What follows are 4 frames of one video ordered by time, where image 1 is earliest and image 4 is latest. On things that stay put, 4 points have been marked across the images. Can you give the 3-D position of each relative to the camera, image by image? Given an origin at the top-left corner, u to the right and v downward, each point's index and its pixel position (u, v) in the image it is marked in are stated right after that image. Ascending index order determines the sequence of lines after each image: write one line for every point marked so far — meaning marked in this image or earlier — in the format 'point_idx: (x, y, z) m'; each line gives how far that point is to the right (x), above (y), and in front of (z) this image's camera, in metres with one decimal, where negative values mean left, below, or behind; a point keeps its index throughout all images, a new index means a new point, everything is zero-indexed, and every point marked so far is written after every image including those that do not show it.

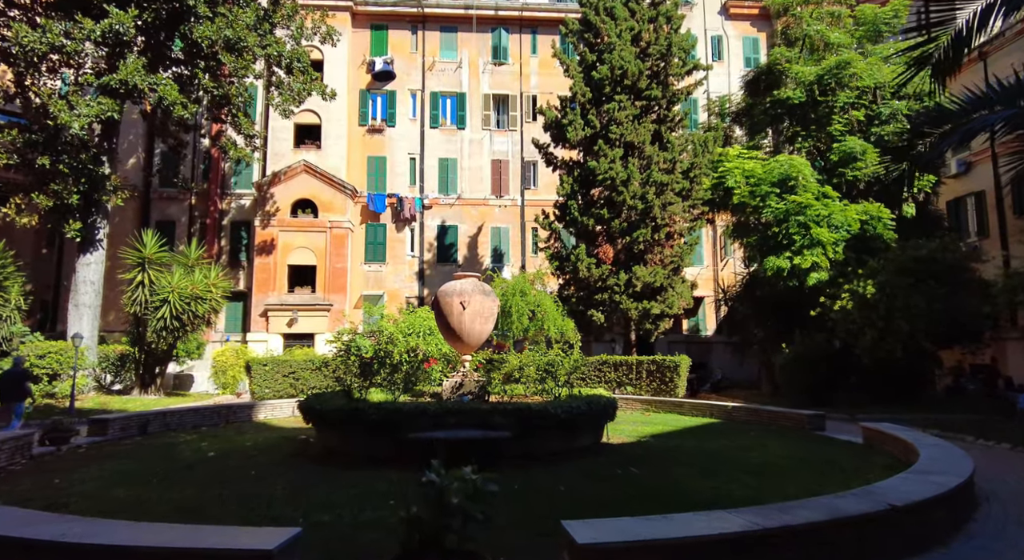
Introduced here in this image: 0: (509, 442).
0: (0.0, -2.2, +8.9) m
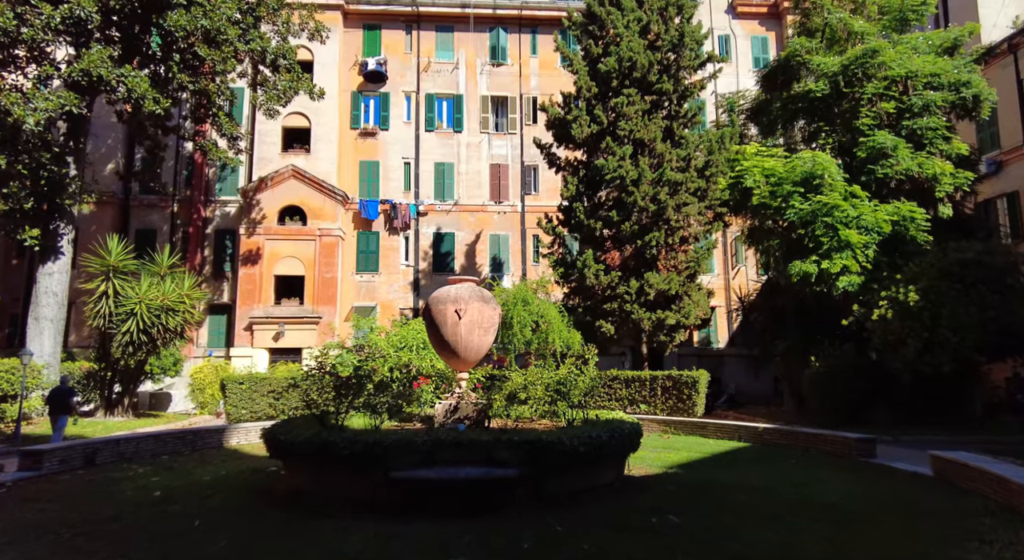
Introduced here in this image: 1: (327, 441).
0: (0.0, -2.2, +7.3) m
1: (-2.0, -1.8, +7.5) m
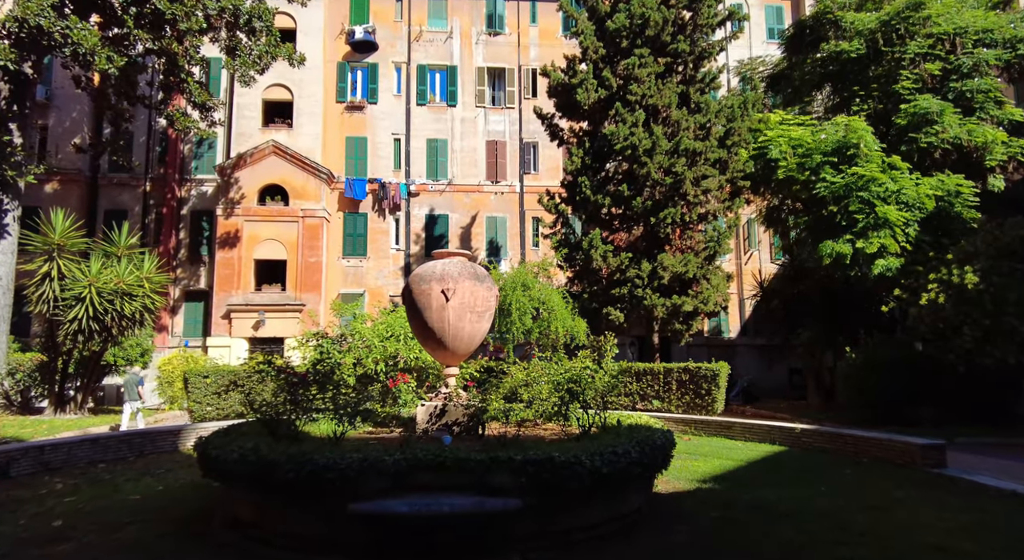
0: (0.0, -1.9, +5.5) m
1: (-2.0, -1.5, +5.6) m
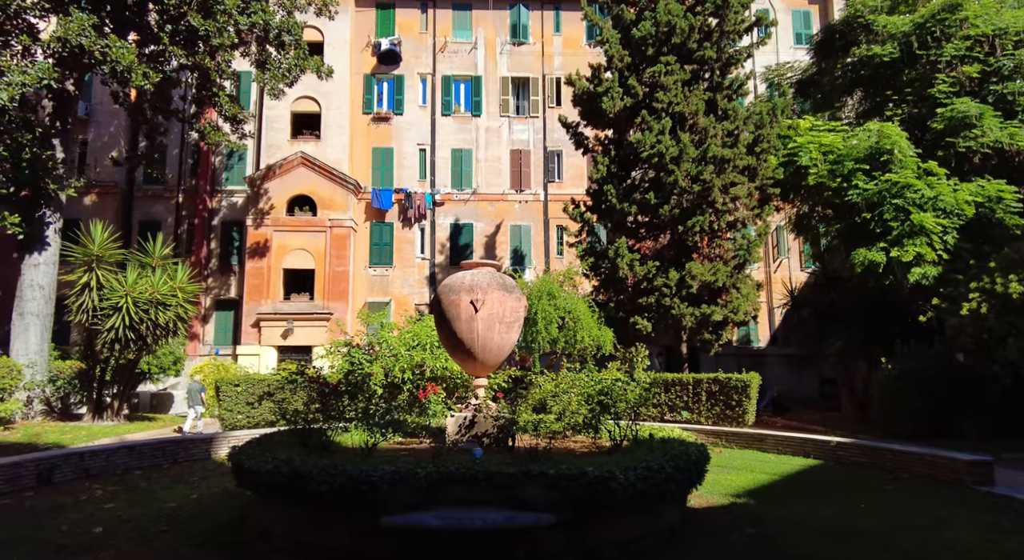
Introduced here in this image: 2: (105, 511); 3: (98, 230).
0: (+0.3, -2.0, +5.4) m
1: (-1.8, -1.6, +5.7) m
2: (-4.6, -2.6, +7.6) m
3: (-9.7, +1.1, +16.0) m
